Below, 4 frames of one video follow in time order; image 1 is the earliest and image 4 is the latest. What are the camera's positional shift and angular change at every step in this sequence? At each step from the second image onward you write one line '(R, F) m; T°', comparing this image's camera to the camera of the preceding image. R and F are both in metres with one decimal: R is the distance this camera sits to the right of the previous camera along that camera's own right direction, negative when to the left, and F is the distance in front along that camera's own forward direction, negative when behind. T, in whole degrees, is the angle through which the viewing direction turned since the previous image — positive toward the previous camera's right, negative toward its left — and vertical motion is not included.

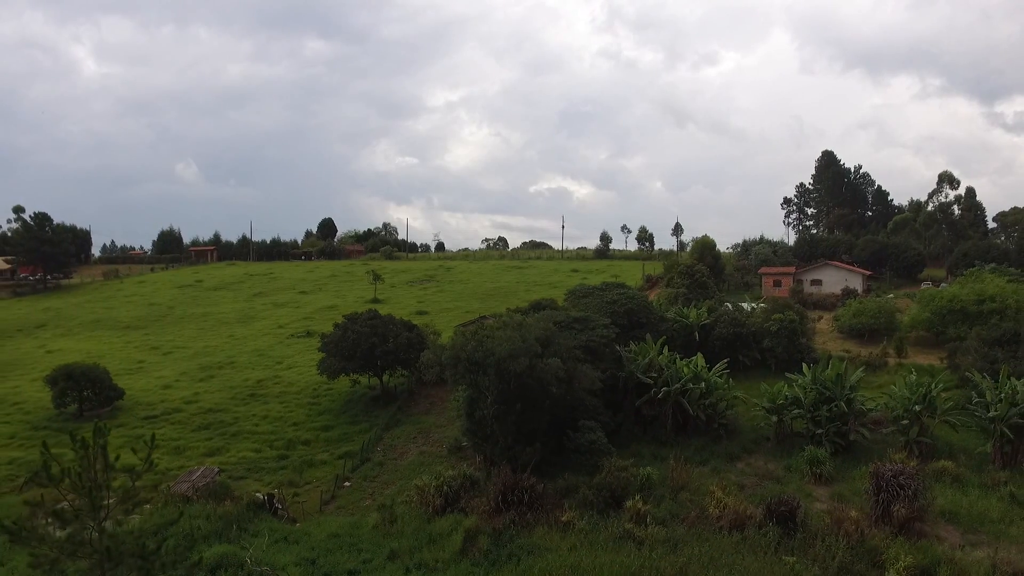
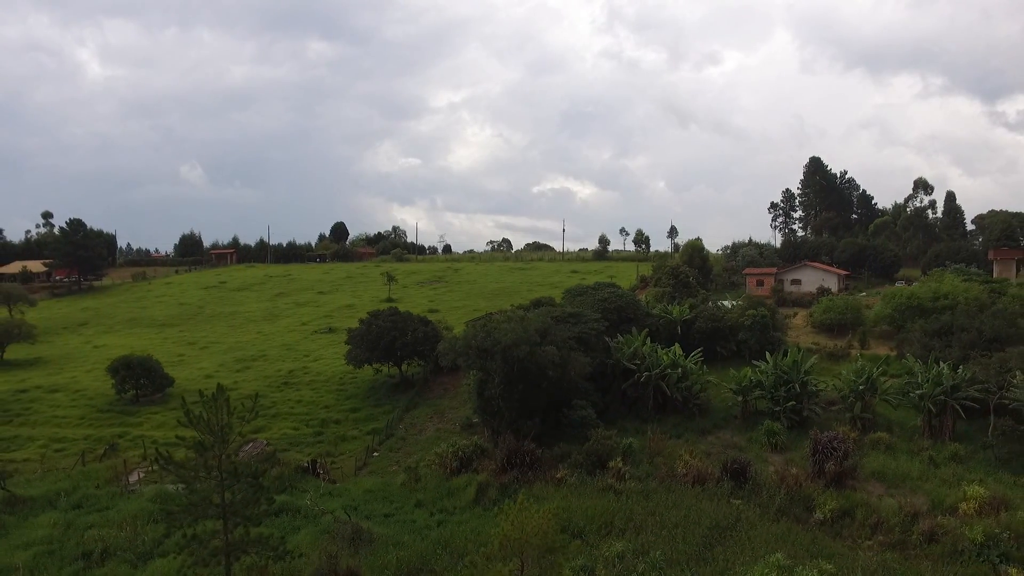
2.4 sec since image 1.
(0.0, -2.8) m; 0°
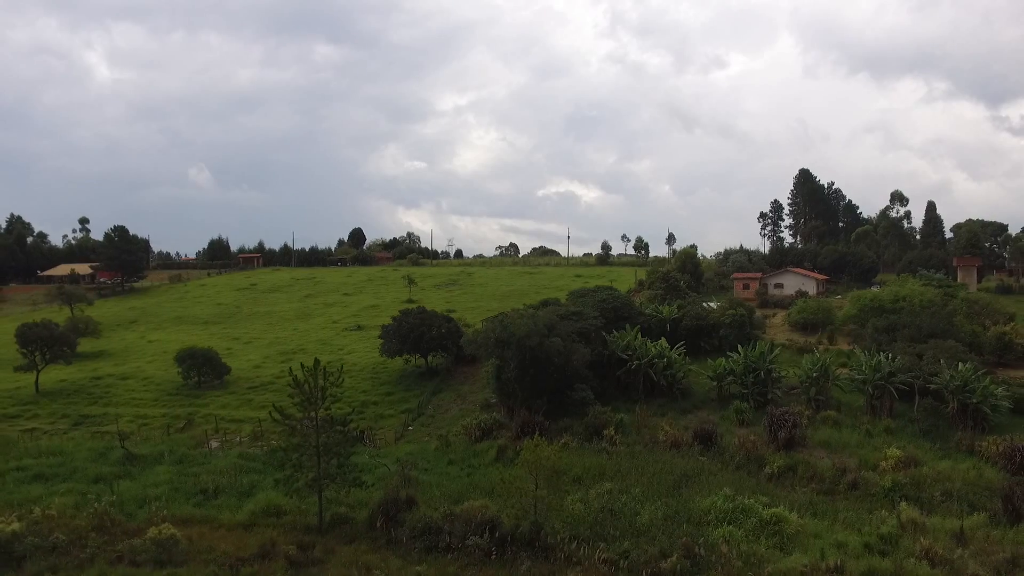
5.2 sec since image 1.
(-0.3, -3.8) m; 0°
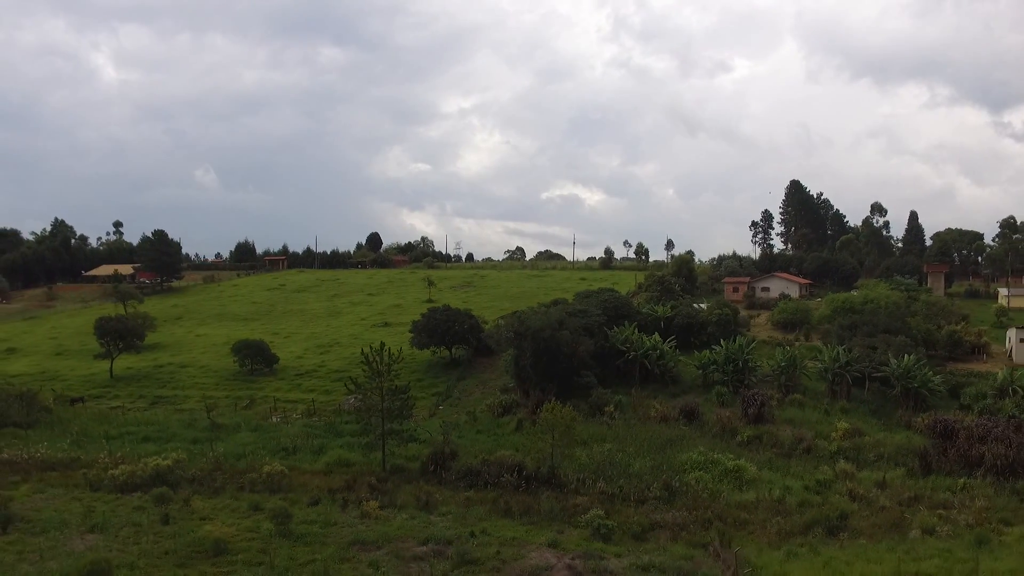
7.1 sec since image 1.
(-0.6, -4.0) m; 0°
